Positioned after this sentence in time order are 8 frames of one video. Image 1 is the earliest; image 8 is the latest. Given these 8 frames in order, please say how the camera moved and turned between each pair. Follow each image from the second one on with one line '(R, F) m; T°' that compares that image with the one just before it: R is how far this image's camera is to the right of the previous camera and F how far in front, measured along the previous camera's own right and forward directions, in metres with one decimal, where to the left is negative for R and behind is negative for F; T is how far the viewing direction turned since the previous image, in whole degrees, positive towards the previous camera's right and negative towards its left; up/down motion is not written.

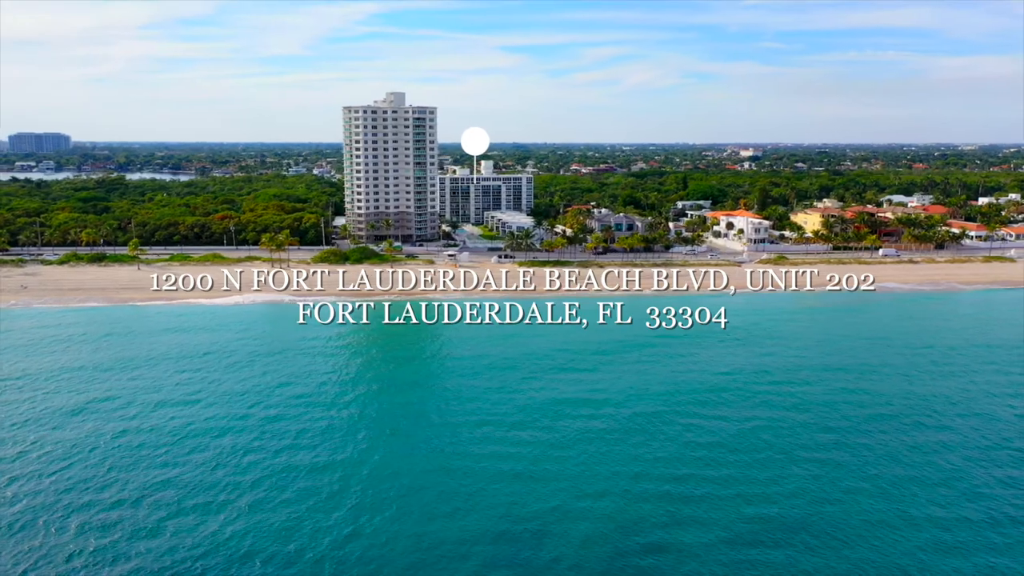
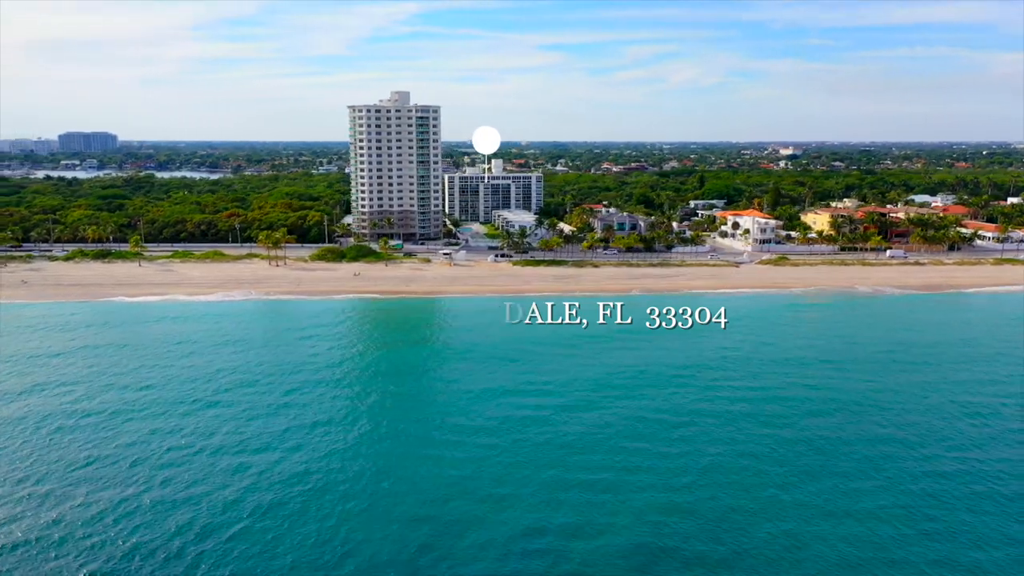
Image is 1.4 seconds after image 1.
(+4.7, -0.1) m; -3°
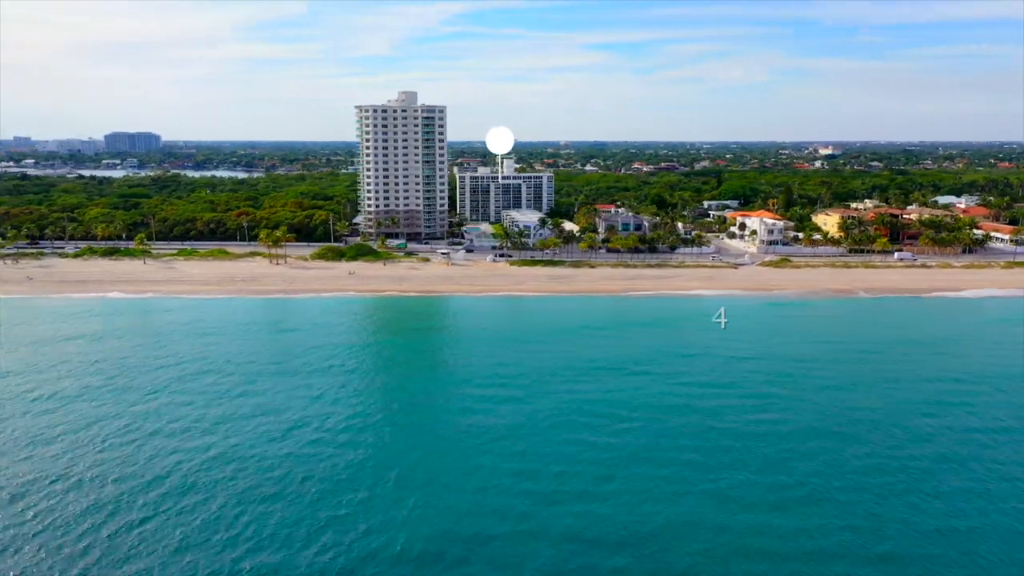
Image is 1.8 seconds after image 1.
(+4.3, -0.1) m; -3°
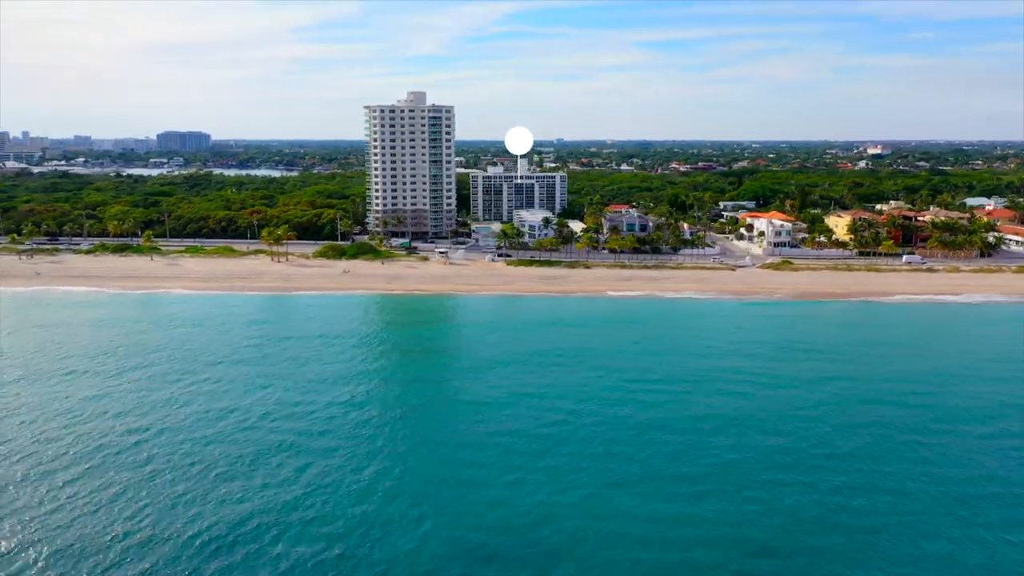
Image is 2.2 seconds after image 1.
(+5.1, -0.3) m; -3°
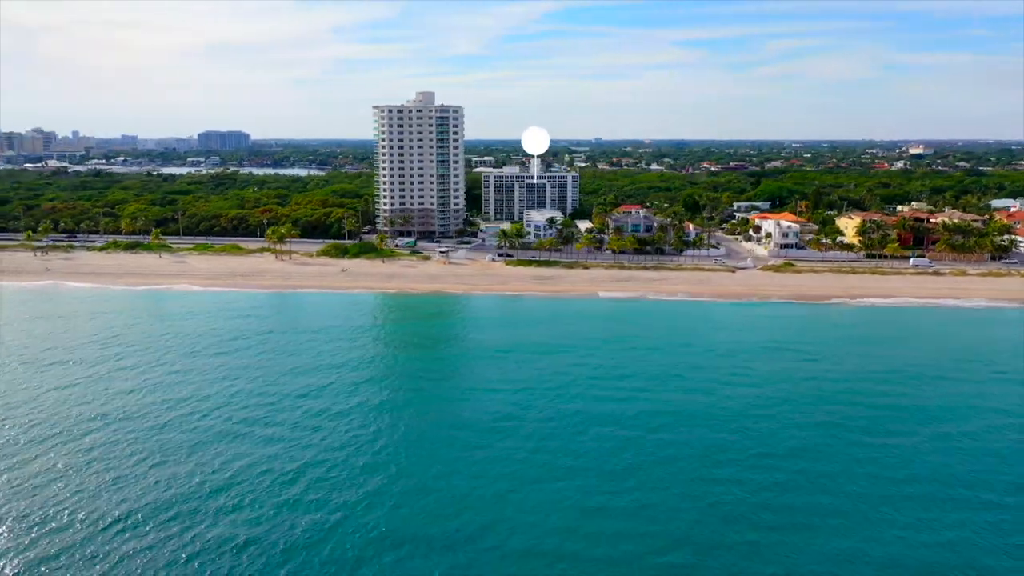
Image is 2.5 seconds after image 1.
(+4.0, -0.3) m; -3°
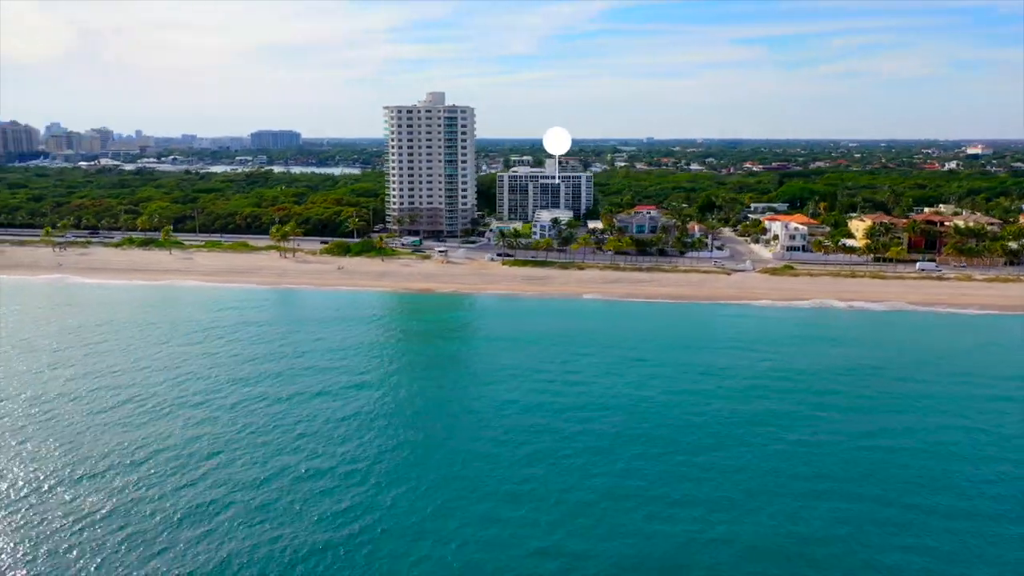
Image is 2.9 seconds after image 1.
(+5.5, -0.3) m; -4°
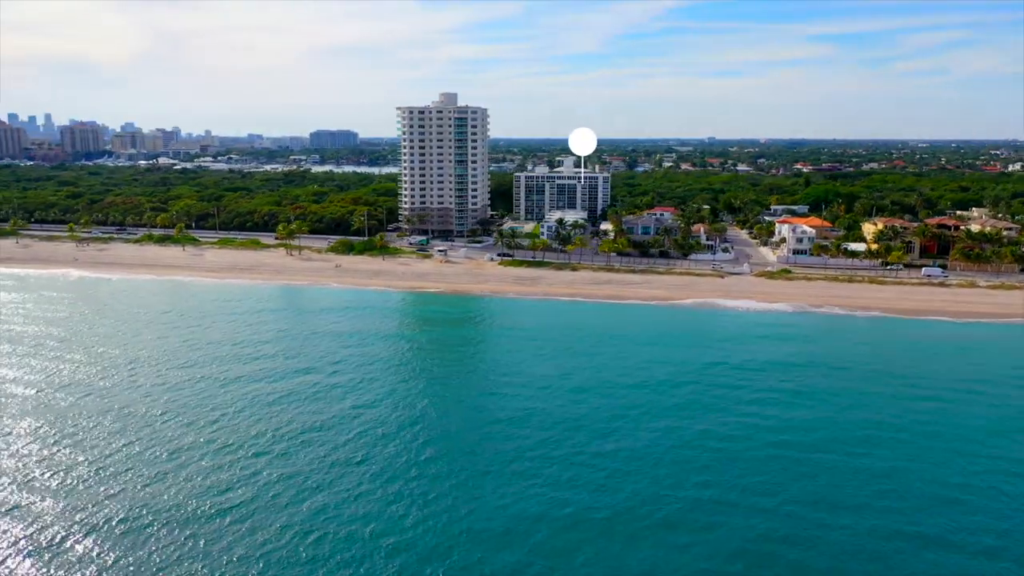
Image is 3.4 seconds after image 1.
(+6.4, -0.4) m; -4°
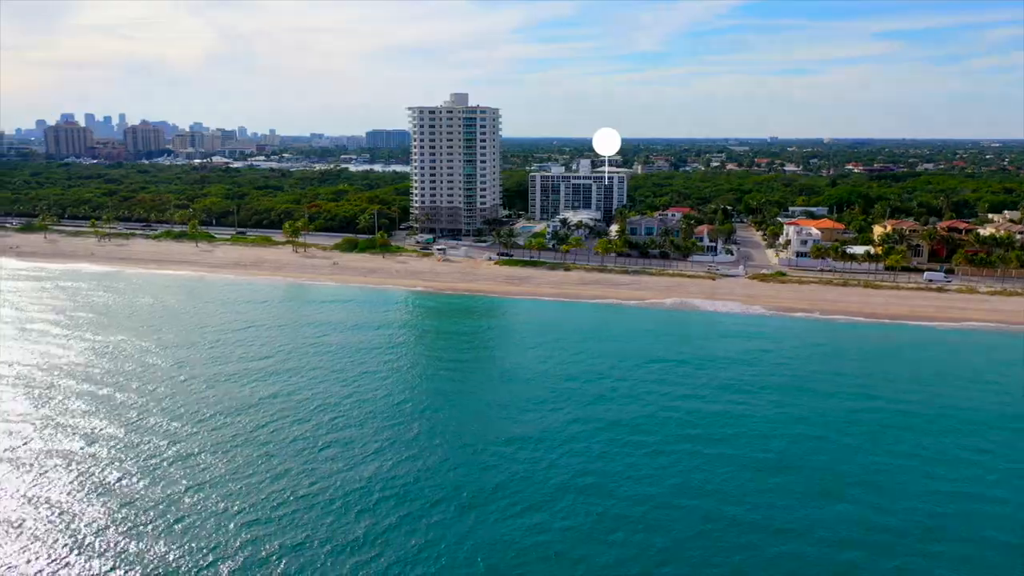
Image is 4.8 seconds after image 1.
(+6.4, -0.3) m; -4°
